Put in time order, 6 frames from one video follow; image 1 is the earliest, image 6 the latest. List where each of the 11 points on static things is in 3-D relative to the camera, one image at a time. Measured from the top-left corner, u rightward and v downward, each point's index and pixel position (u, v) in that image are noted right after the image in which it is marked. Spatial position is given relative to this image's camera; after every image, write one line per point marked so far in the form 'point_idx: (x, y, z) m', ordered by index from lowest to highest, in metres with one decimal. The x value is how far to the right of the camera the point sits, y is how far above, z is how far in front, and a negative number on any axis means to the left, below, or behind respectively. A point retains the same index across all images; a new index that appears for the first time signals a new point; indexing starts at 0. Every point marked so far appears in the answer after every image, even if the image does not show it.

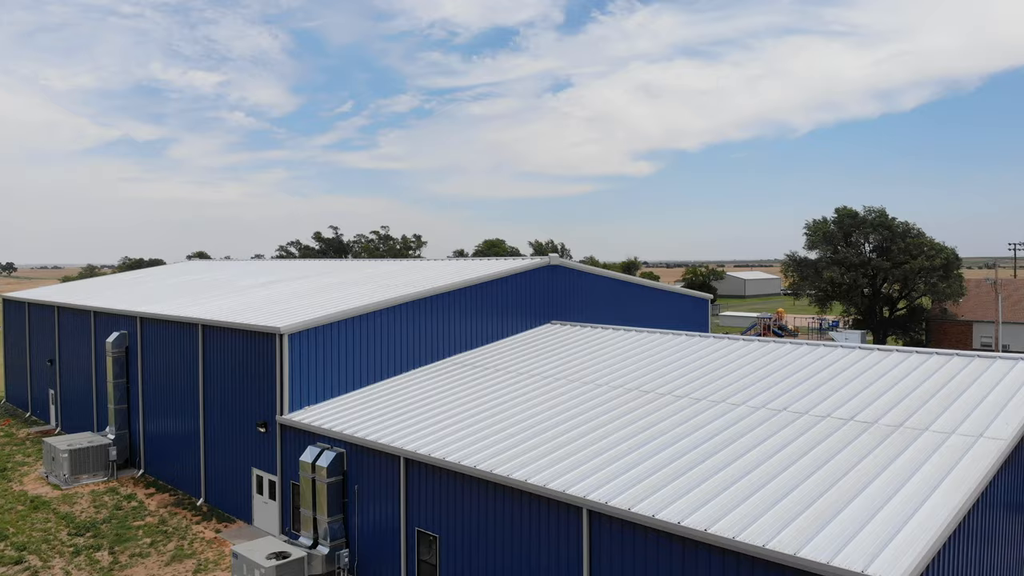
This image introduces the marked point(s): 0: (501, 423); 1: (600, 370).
0: (-0.2, -2.1, +10.7) m
1: (+1.7, -1.6, +13.1) m
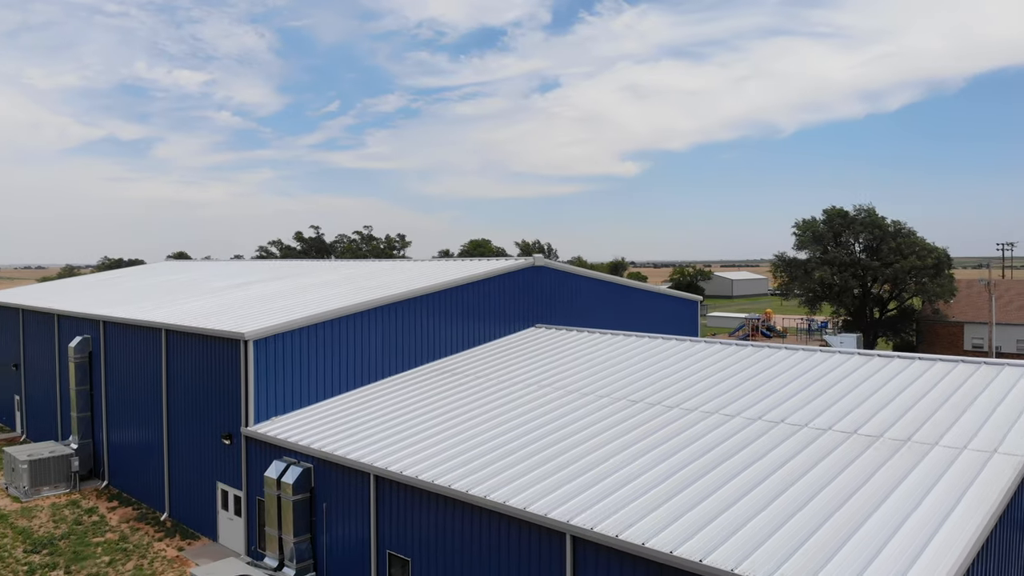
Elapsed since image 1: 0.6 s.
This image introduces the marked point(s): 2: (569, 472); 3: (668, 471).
0: (-0.5, -2.2, +10.0) m
1: (+1.4, -1.6, +12.4) m
2: (+0.7, -2.3, +8.4) m
3: (+1.9, -2.2, +8.0) m
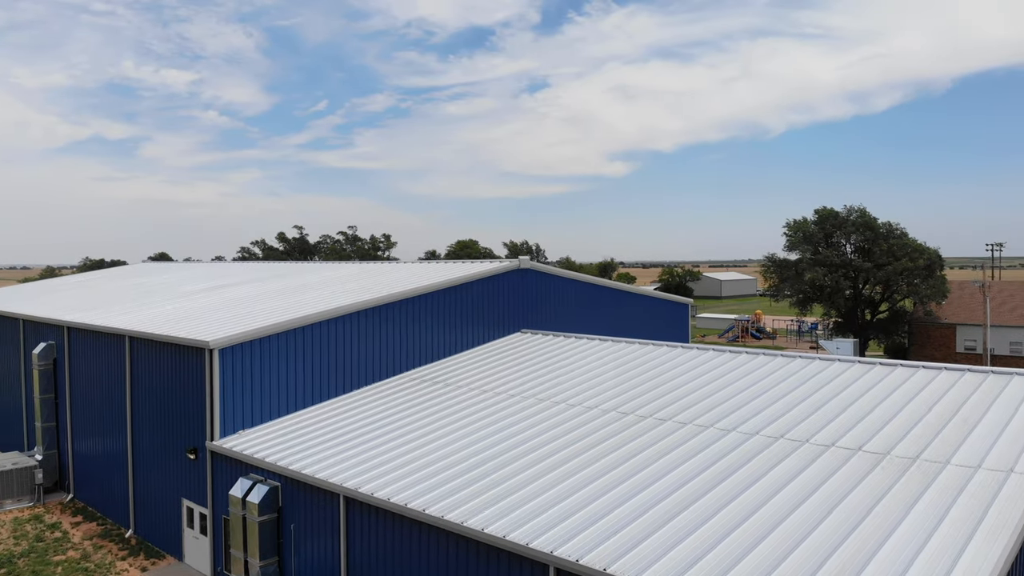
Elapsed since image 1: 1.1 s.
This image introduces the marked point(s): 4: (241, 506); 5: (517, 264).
0: (-0.7, -2.3, +9.3) m
1: (+1.1, -1.7, +11.8) m
2: (+0.5, -2.4, +7.7) m
3: (+1.6, -2.3, +7.4) m
4: (-4.0, -3.2, +9.9) m
5: (+0.1, +0.6, +16.1) m
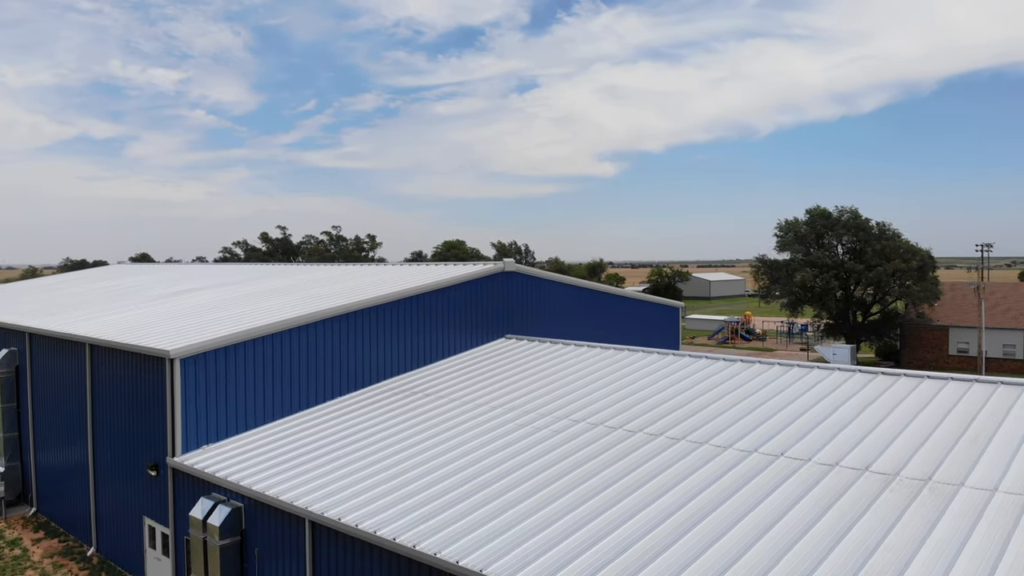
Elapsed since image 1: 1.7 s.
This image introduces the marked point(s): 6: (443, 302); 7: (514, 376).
0: (-1.0, -2.3, +8.7) m
1: (+0.8, -1.8, +11.1) m
2: (+0.3, -2.5, +7.1) m
3: (+1.4, -2.3, +6.8) m
4: (-4.2, -3.3, +9.2) m
5: (-0.2, +0.5, +15.5) m
6: (-1.4, -0.3, +14.1) m
7: (+0.1, -1.6, +12.4) m
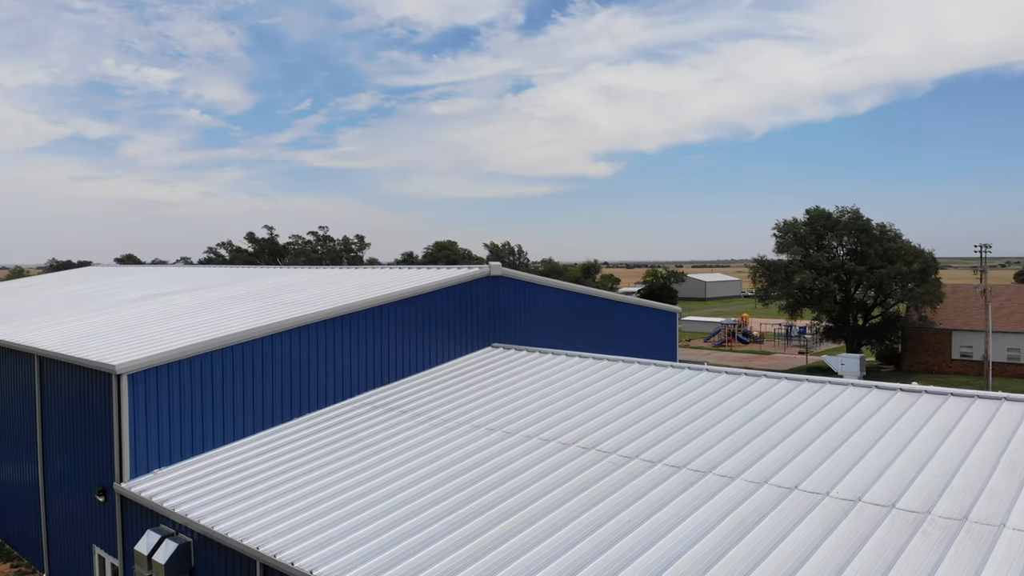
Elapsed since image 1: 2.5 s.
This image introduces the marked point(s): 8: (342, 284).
0: (-1.2, -2.4, +7.8) m
1: (+0.5, -1.9, +10.2) m
2: (0.0, -2.6, +6.2) m
3: (+1.2, -2.4, +5.9) m
4: (-4.5, -3.4, +8.2) m
5: (-0.5, +0.4, +14.6) m
6: (-1.7, -0.4, +13.2) m
7: (-0.2, -1.7, +11.5) m
8: (-4.1, +0.1, +16.1) m
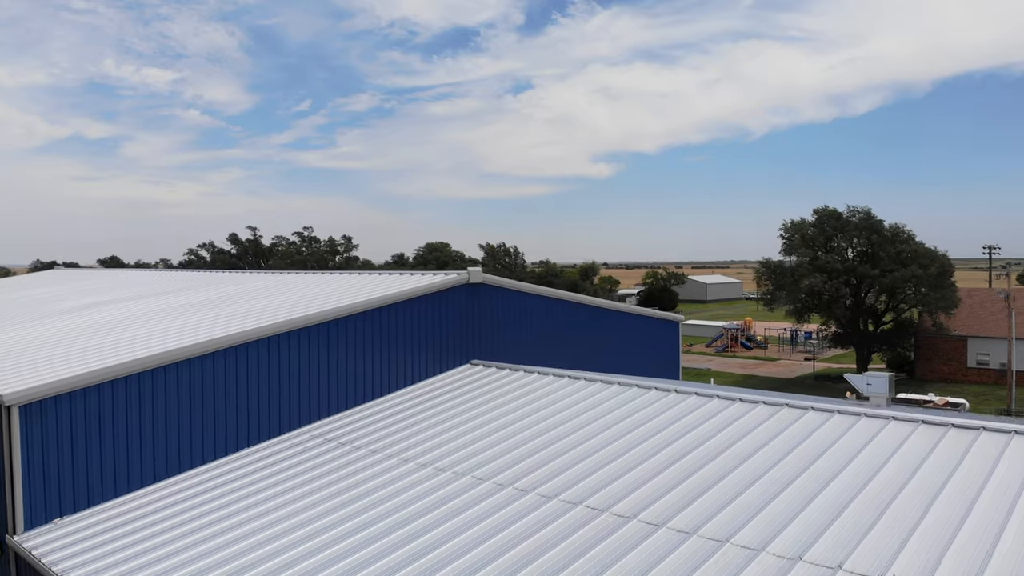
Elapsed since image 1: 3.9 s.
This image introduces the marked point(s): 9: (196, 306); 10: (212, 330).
0: (-1.5, -2.6, +6.2) m
1: (+0.2, -2.0, +8.7) m
2: (-0.3, -2.7, +4.6) m
3: (+0.9, -2.6, +4.3) m
4: (-4.8, -3.5, +6.7) m
5: (-0.8, +0.2, +13.0) m
6: (-2.0, -0.6, +11.7) m
7: (-0.5, -1.9, +10.0) m
8: (-4.4, -0.1, +14.5) m
9: (-6.3, -0.4, +13.5) m
10: (-4.6, -0.6, +10.3) m
